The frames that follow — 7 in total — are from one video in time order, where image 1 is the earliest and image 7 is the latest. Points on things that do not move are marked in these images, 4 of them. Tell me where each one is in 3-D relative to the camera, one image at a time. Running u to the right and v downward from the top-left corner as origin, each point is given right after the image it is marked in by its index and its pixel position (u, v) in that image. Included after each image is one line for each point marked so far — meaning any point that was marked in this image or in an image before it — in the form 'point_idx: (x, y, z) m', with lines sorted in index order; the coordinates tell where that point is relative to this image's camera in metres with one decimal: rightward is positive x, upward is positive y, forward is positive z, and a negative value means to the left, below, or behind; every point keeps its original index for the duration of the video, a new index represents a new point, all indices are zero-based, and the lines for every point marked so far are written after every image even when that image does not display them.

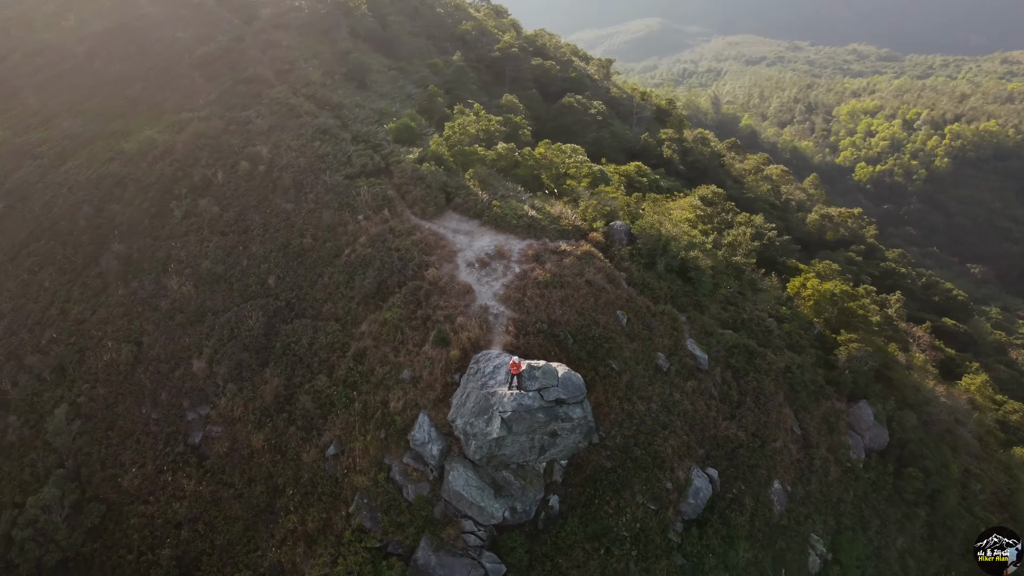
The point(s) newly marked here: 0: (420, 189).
0: (-1.1, +1.3, +10.6) m
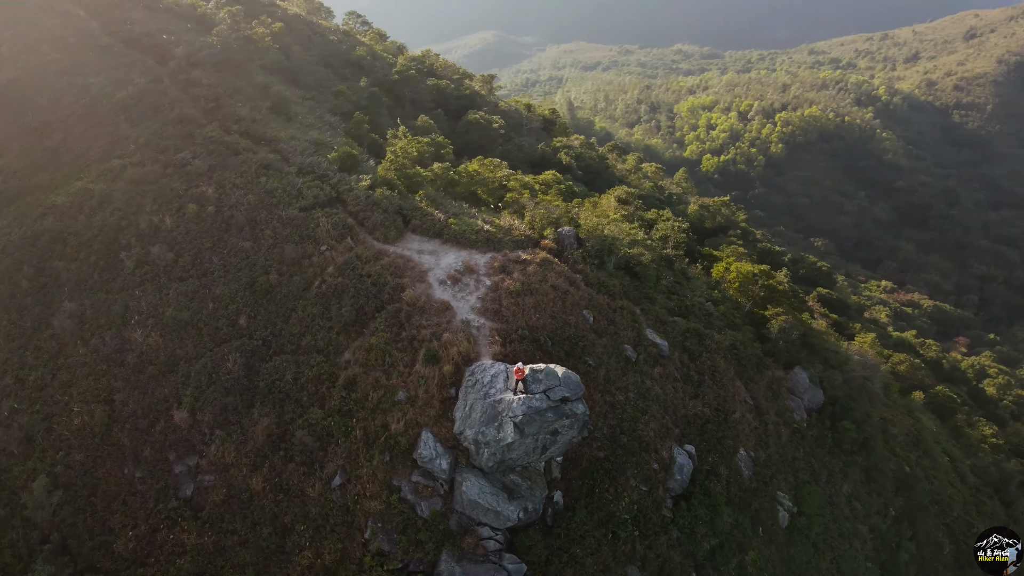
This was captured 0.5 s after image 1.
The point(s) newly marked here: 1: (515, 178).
0: (-1.7, +1.0, +10.8) m
1: (+0.1, +1.7, +13.1) m
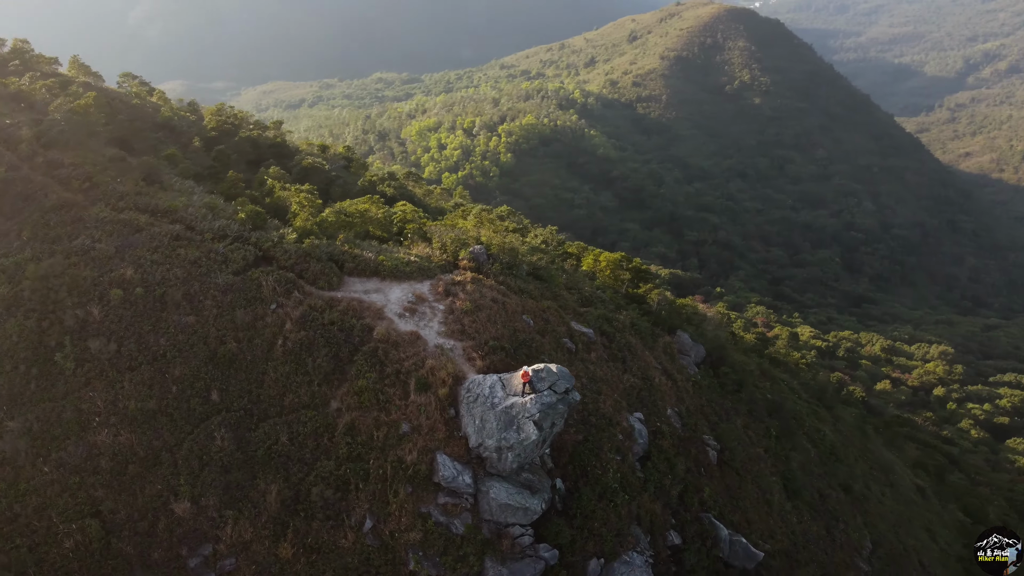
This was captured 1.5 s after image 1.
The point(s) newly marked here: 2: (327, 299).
0: (-2.7, +0.3, +10.9) m
1: (-1.9, +1.2, +13.6) m
2: (-2.3, -0.2, +10.5) m
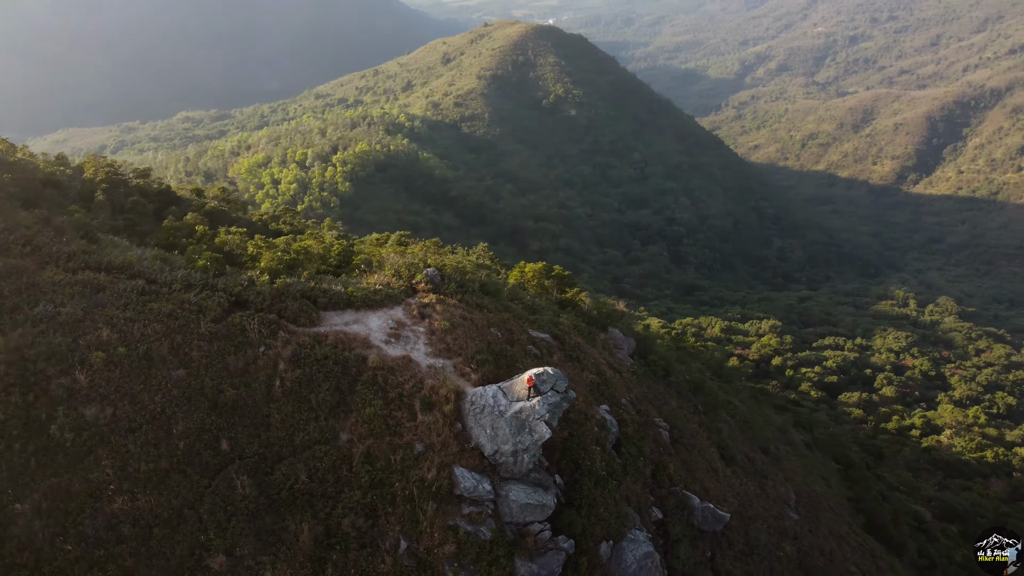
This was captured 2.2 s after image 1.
0: (-3.0, -0.2, +10.9) m
1: (-2.9, +0.7, +13.7) m
2: (-2.6, -0.6, +10.5) m
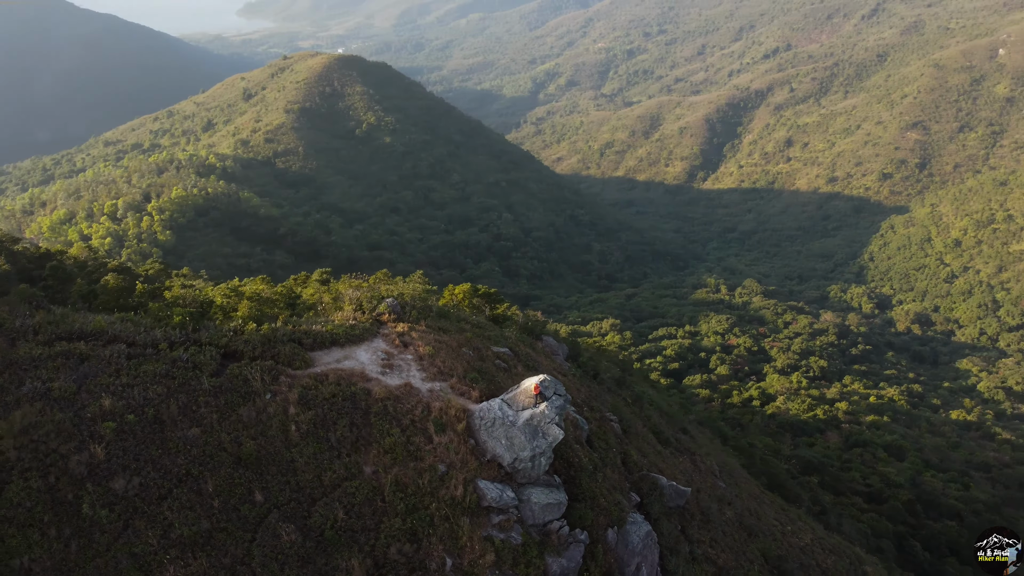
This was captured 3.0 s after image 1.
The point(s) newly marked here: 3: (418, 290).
0: (-3.2, -0.8, +10.8) m
1: (-3.8, 0.0, +13.6) m
2: (-2.6, -1.2, +10.5) m
3: (-1.8, -0.1, +14.7) m
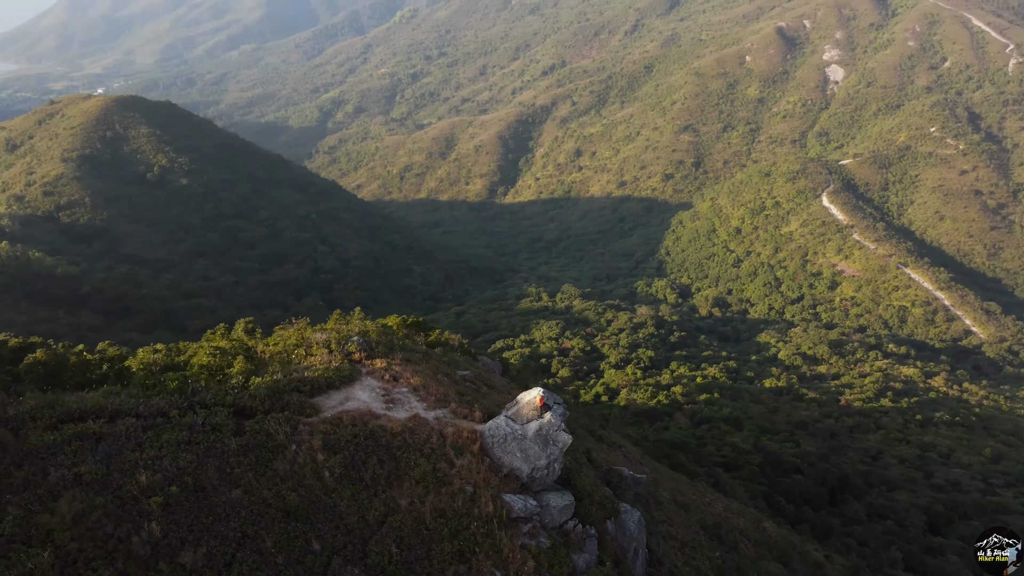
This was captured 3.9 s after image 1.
0: (-3.1, -1.5, +10.7) m
1: (-4.5, -0.9, +13.3) m
2: (-2.5, -1.8, +10.6) m
3: (-2.8, -0.8, +14.8) m
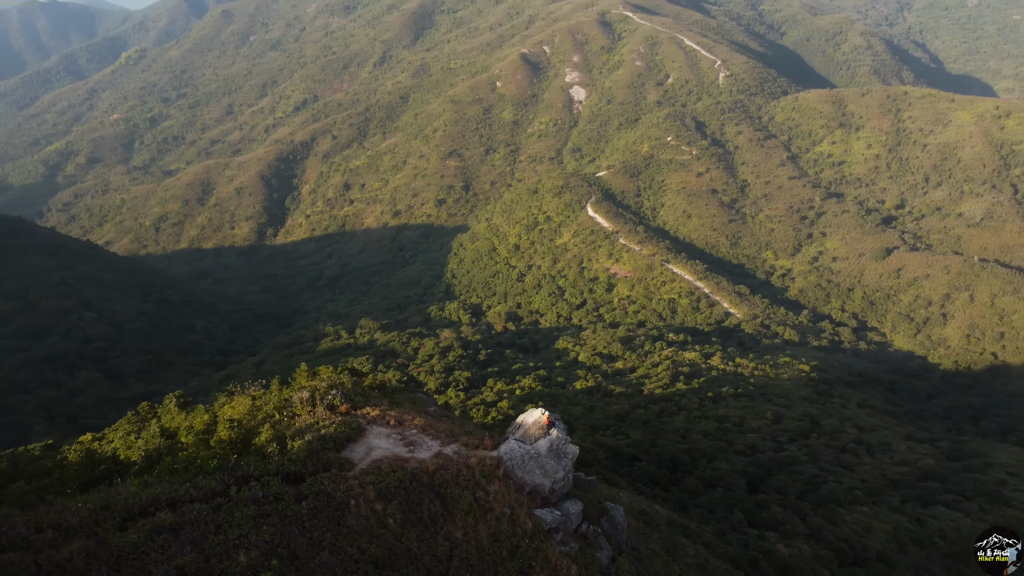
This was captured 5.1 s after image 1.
0: (-2.6, -2.3, +10.7) m
1: (-4.8, -2.0, +12.8) m
2: (-2.0, -2.5, +10.8) m
3: (-3.6, -1.8, +14.8) m
